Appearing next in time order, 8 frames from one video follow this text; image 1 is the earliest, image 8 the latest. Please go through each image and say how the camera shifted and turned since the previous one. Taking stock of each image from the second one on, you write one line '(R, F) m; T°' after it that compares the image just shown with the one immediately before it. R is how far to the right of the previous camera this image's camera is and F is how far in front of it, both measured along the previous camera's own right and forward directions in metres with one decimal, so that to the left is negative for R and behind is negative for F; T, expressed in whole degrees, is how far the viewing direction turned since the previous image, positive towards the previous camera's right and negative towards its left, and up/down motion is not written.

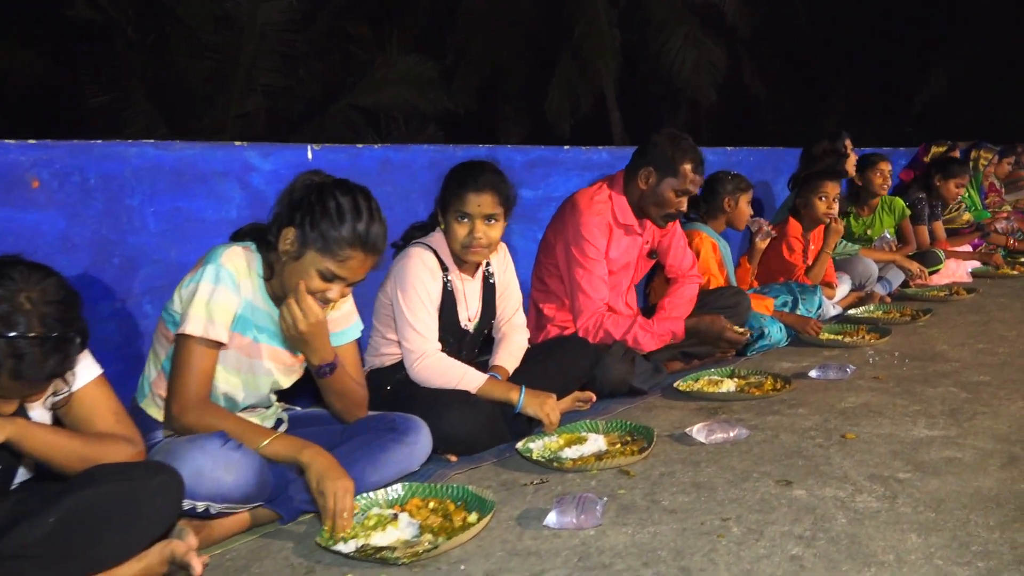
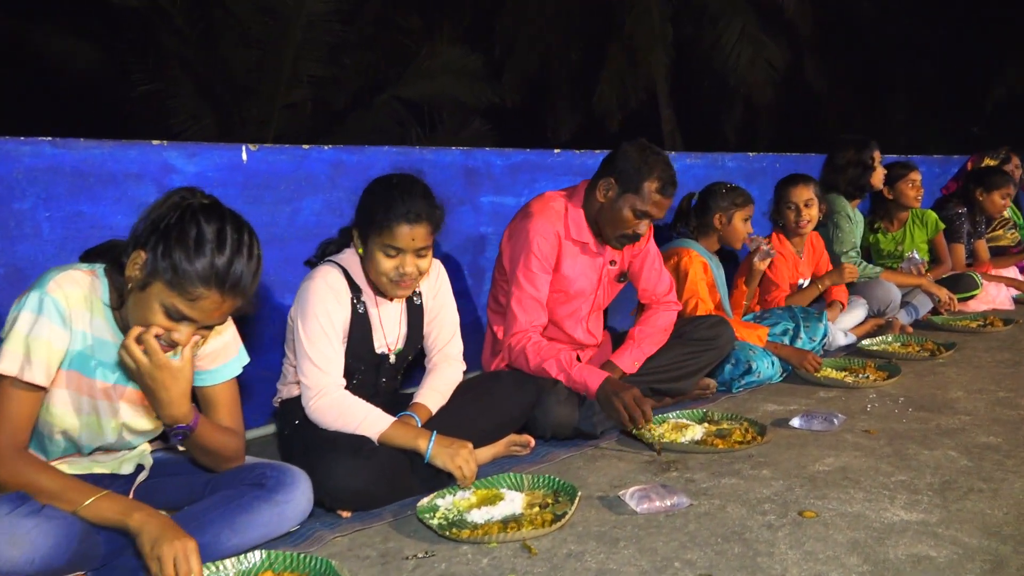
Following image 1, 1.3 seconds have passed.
(+0.5, +0.5) m; -4°
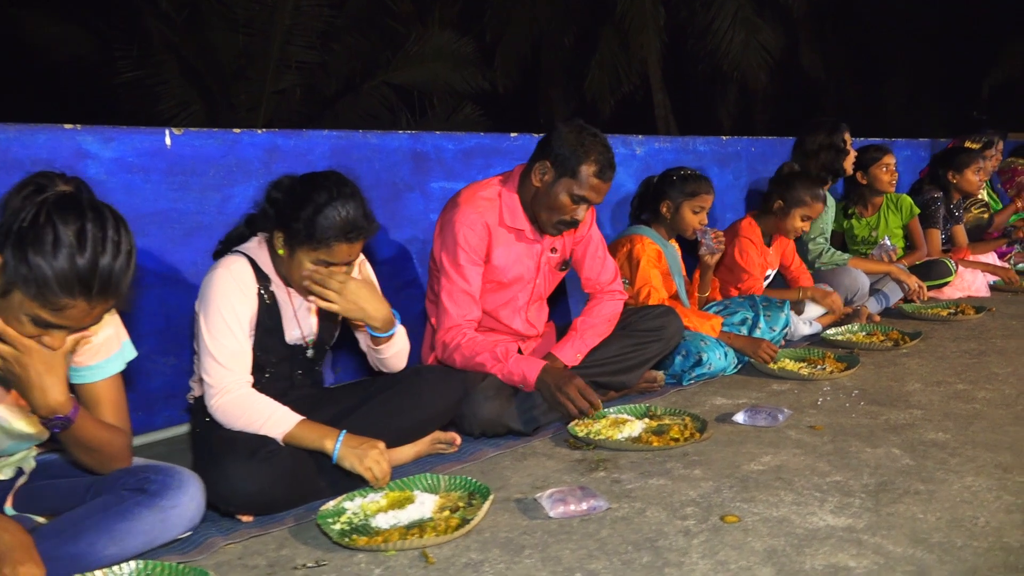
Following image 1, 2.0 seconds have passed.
(+0.3, +0.2) m; 0°
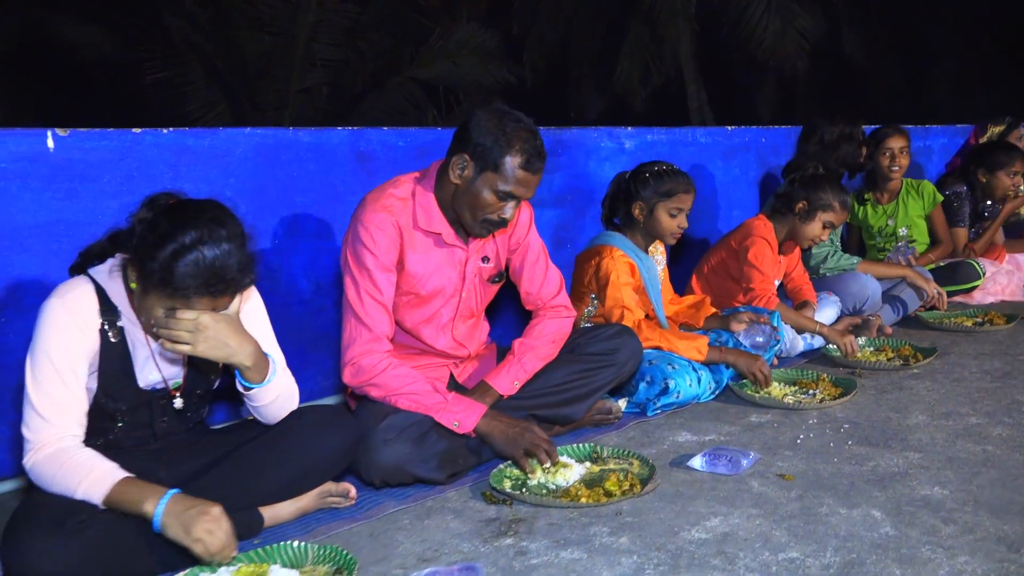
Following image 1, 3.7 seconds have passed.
(+0.5, +0.6) m; -3°
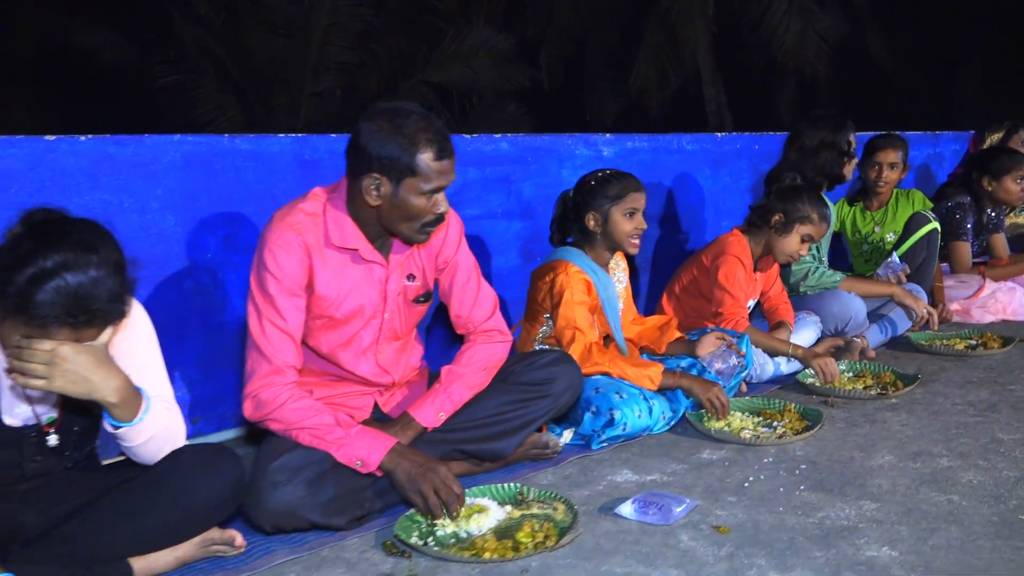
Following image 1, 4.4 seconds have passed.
(+0.4, +0.3) m; -2°
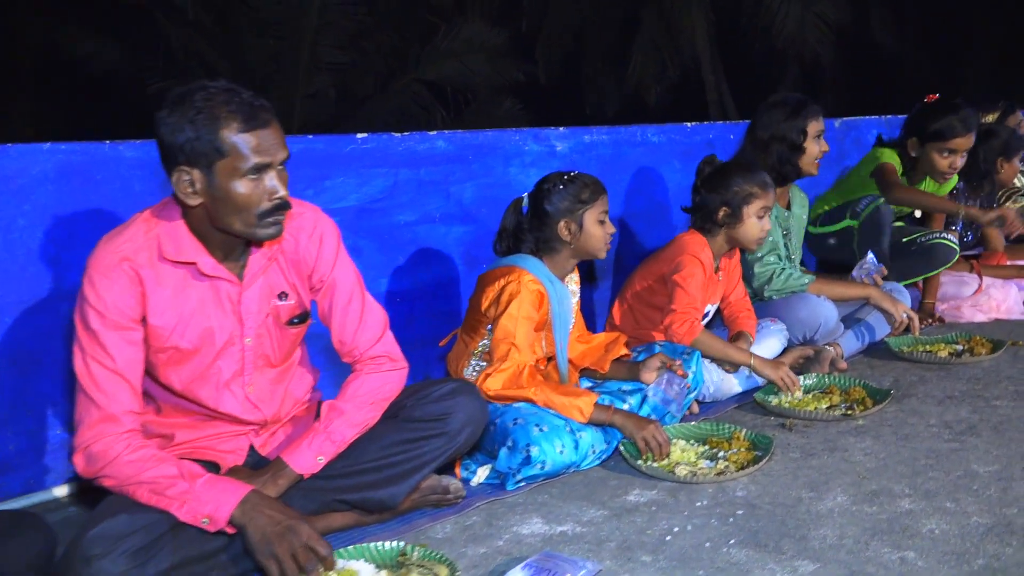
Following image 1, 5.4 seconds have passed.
(+0.4, +0.4) m; -1°
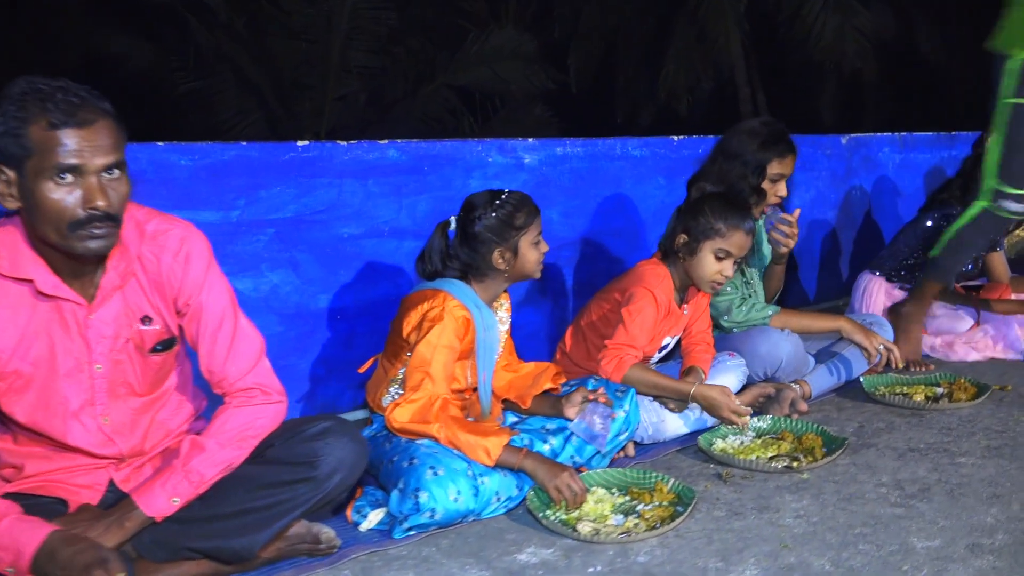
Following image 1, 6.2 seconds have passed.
(+0.4, +0.3) m; -2°
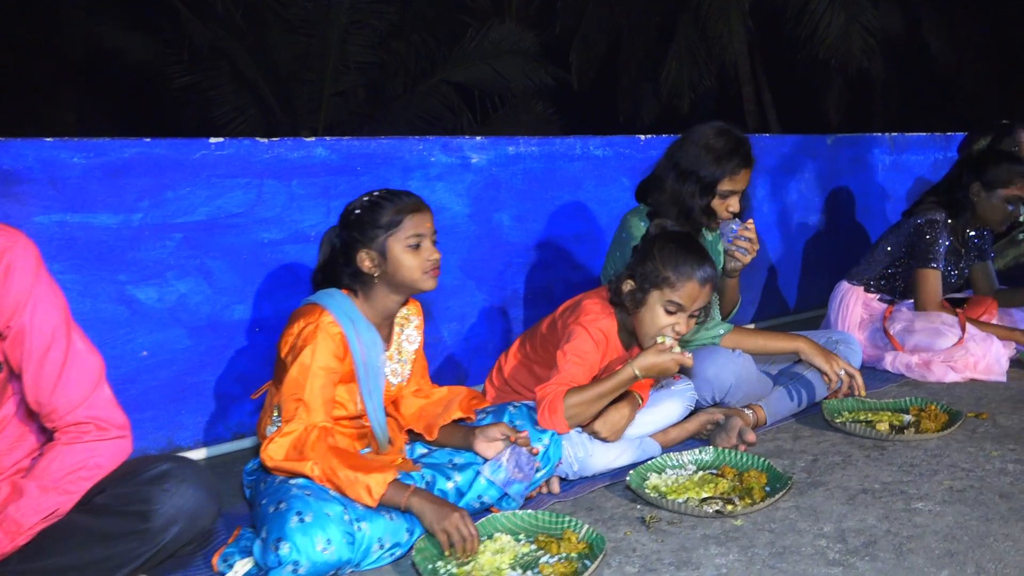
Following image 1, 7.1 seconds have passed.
(+0.3, +0.3) m; -1°
